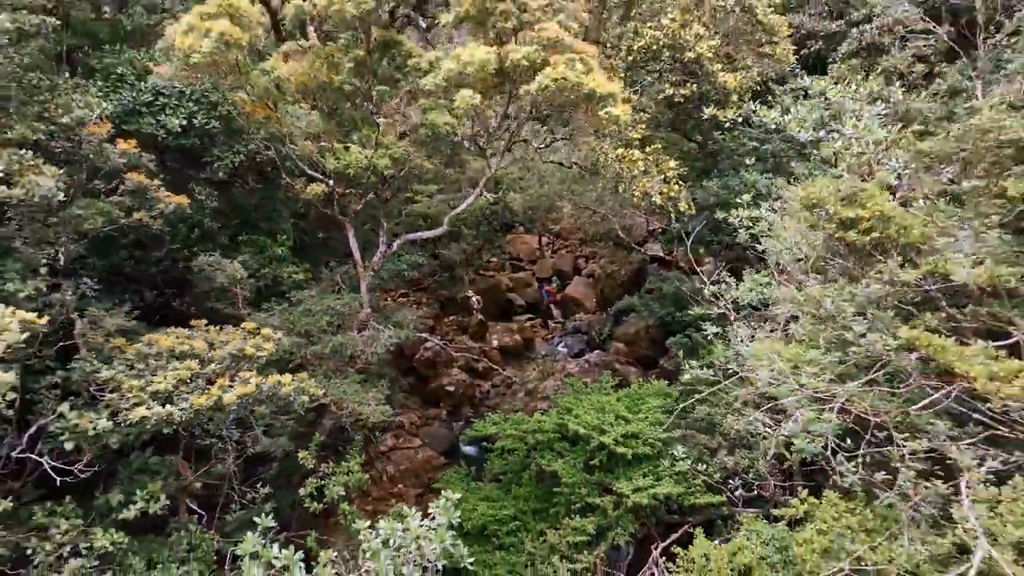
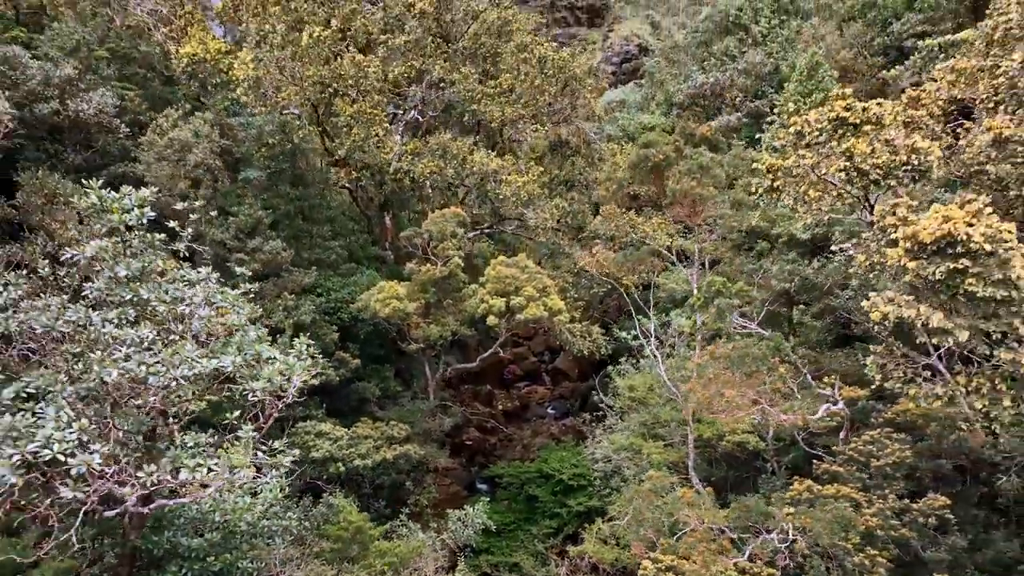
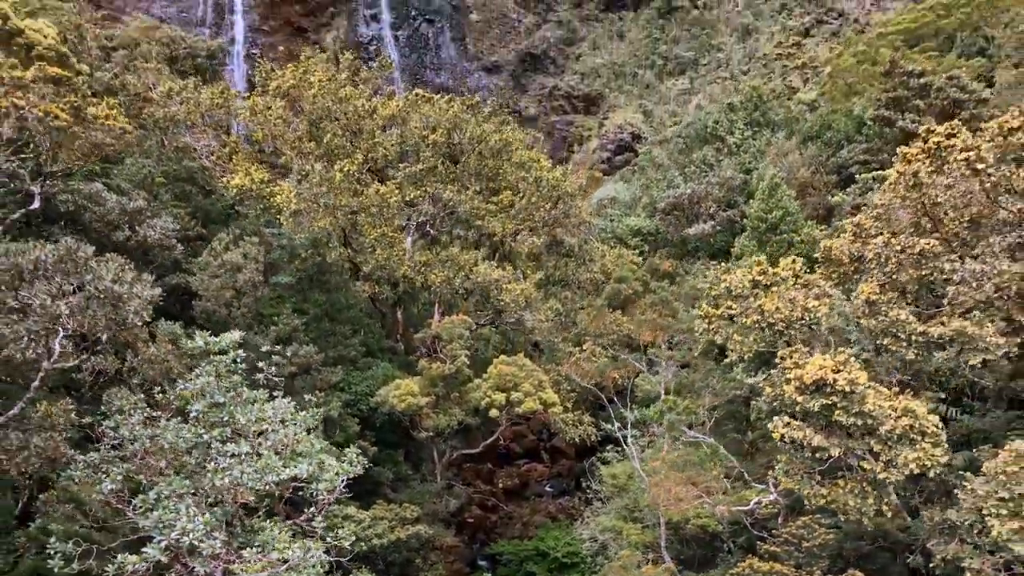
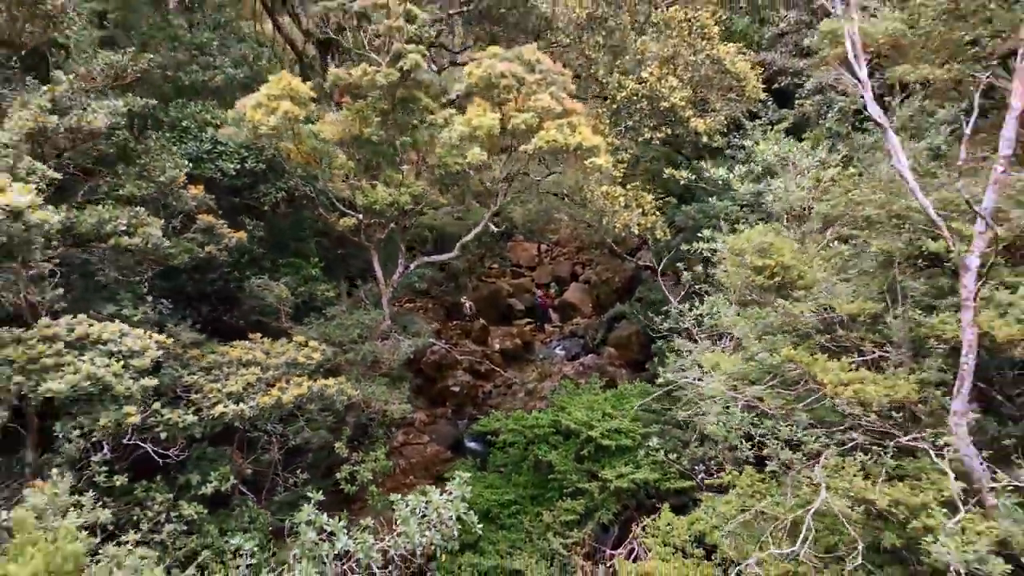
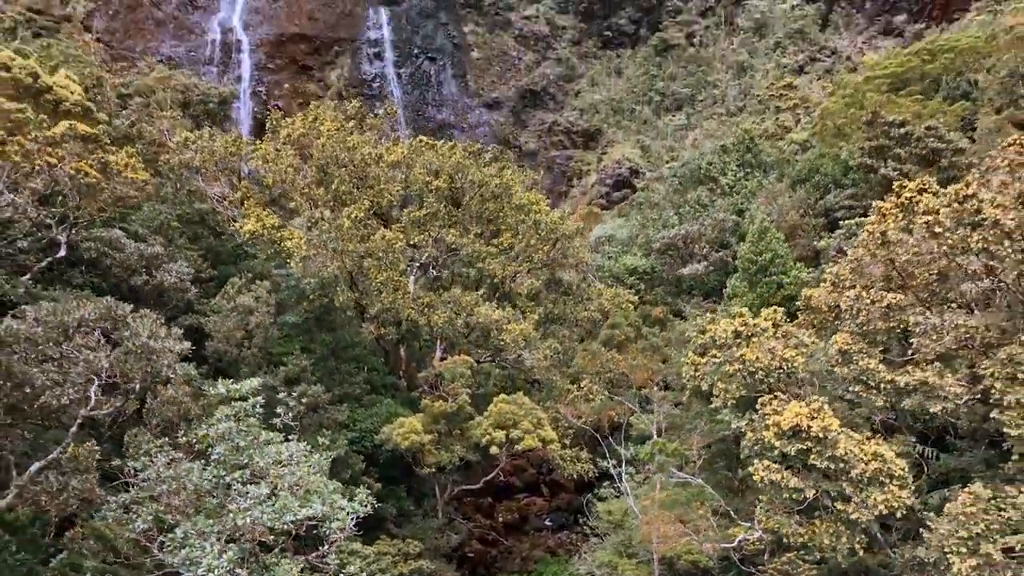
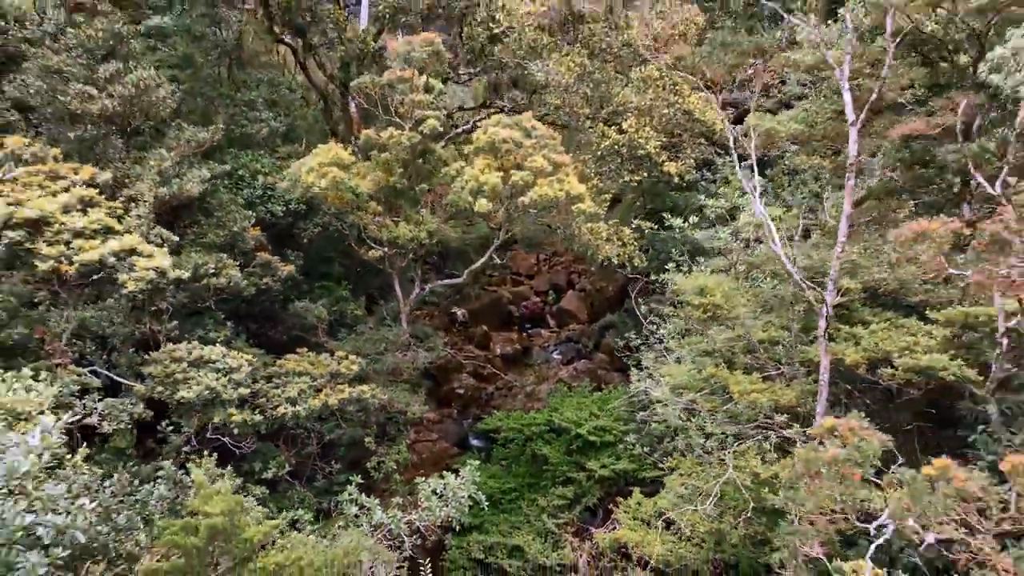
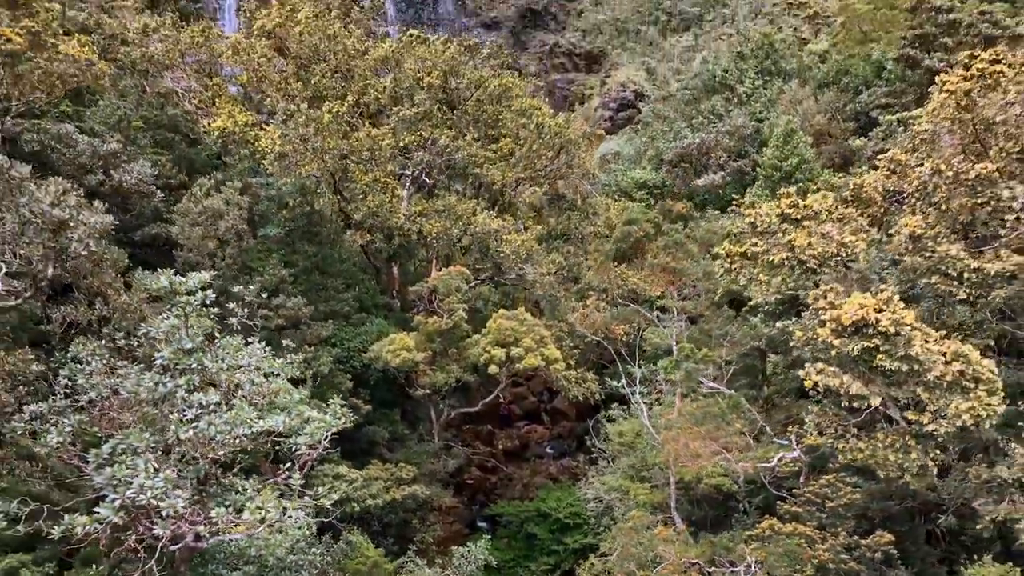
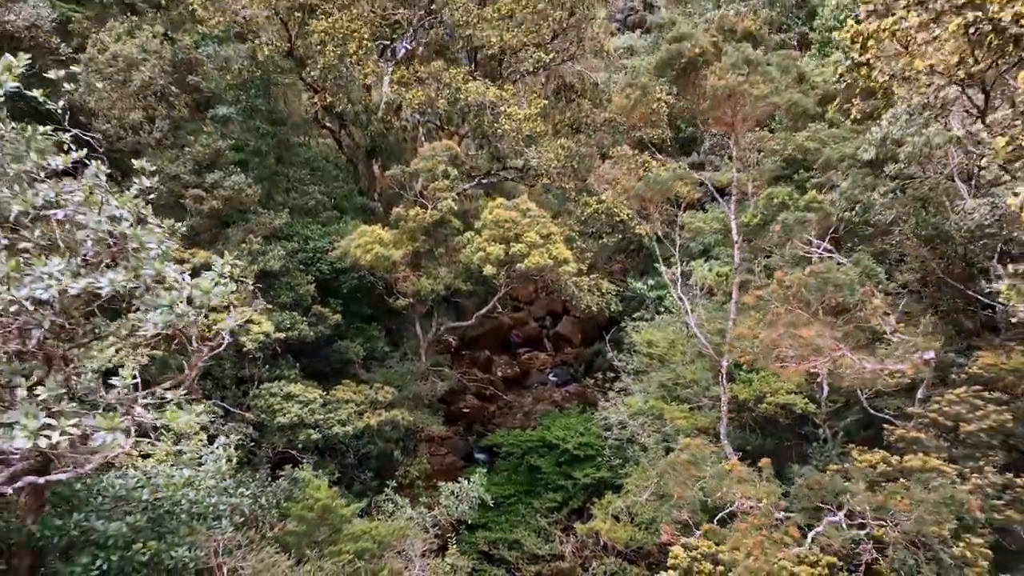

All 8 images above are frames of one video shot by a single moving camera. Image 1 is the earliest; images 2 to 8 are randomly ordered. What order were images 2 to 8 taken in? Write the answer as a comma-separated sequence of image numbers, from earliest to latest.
4, 6, 8, 2, 7, 3, 5
